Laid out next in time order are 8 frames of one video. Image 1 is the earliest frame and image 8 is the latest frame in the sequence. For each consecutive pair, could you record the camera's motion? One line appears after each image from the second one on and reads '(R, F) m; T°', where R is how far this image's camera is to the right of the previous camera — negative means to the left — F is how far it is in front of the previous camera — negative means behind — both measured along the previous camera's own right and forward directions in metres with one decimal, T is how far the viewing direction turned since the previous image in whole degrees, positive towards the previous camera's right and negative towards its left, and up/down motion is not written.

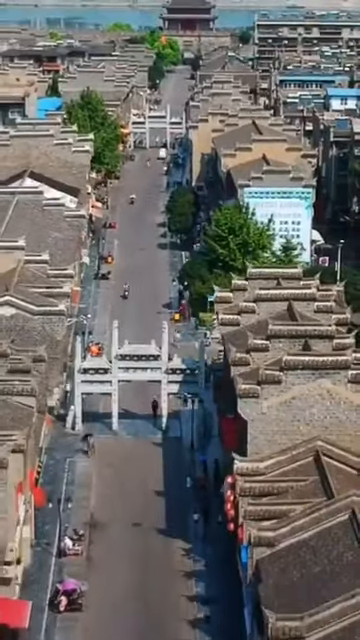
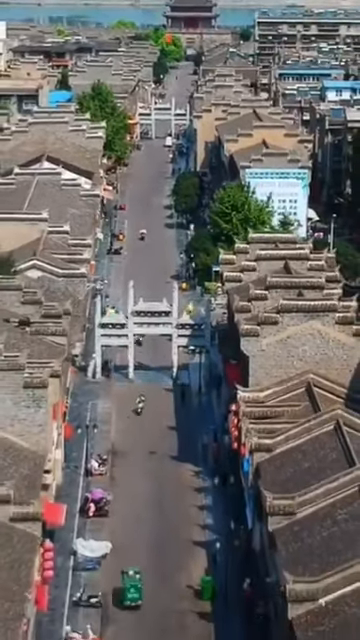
(-0.2, -3.6) m; 0°
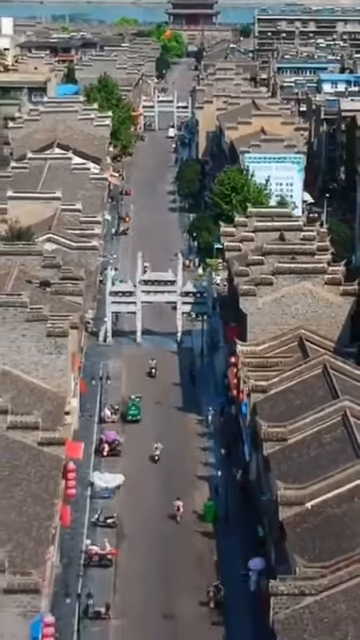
(-0.1, -2.8) m; 0°
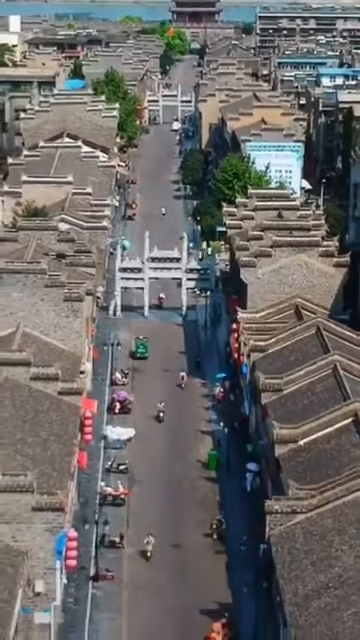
(-0.1, -2.4) m; 0°
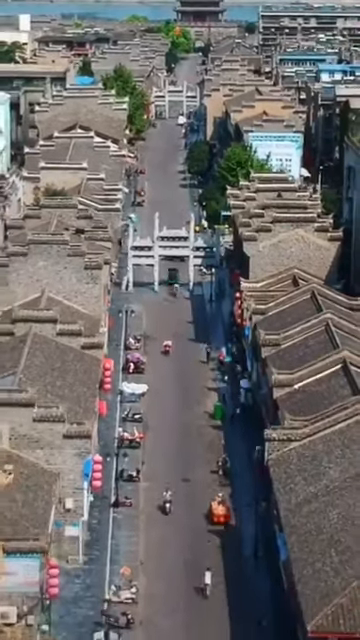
(-0.1, -3.1) m; 0°
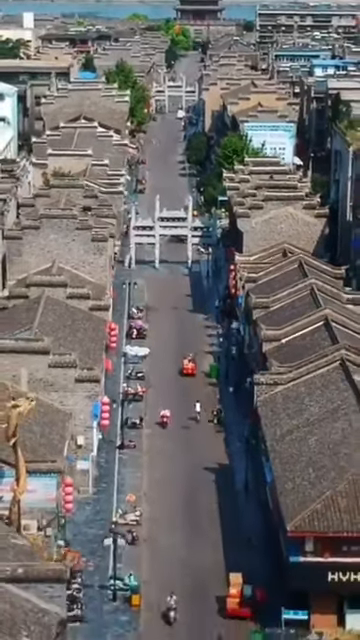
(0.0, -2.8) m; 0°
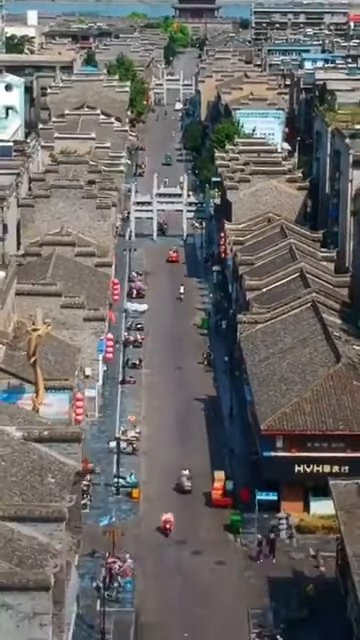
(+0.1, -4.1) m; 0°
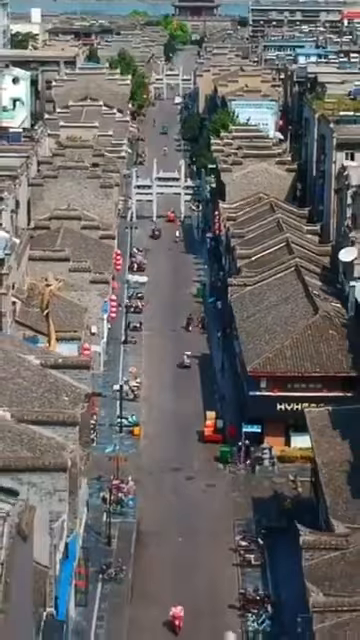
(+0.1, -3.2) m; 0°
